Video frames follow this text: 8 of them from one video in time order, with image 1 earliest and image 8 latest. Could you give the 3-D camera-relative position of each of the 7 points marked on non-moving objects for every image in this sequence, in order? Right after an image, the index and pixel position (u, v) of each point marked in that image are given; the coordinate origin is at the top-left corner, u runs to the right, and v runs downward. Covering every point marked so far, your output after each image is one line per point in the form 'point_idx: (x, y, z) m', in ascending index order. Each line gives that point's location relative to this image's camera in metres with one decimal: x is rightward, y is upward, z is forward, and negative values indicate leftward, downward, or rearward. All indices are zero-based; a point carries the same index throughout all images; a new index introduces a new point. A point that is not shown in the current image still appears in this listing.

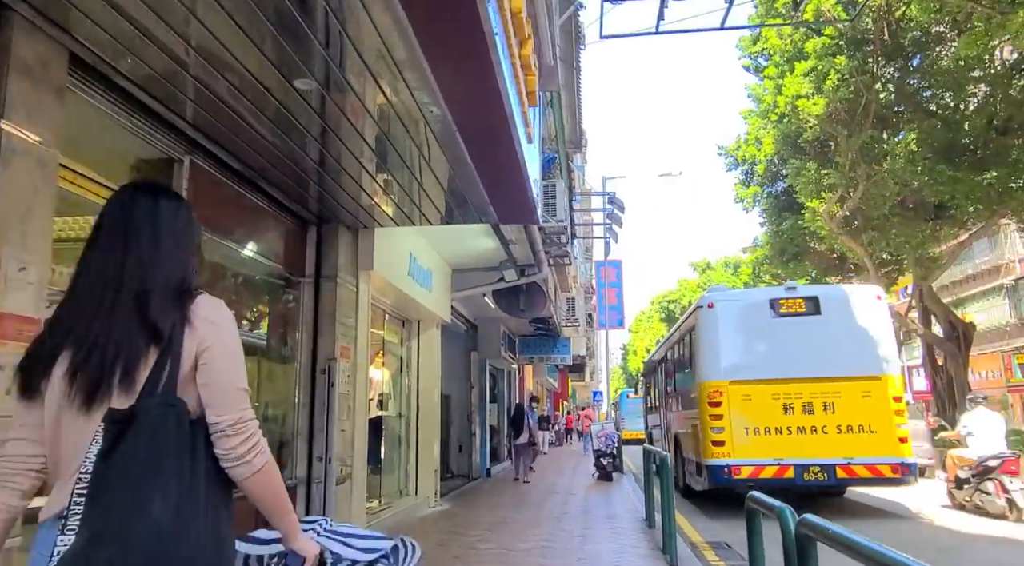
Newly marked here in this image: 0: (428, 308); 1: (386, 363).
0: (-1.1, -0.3, +8.8) m
1: (-1.7, -1.0, +9.1) m
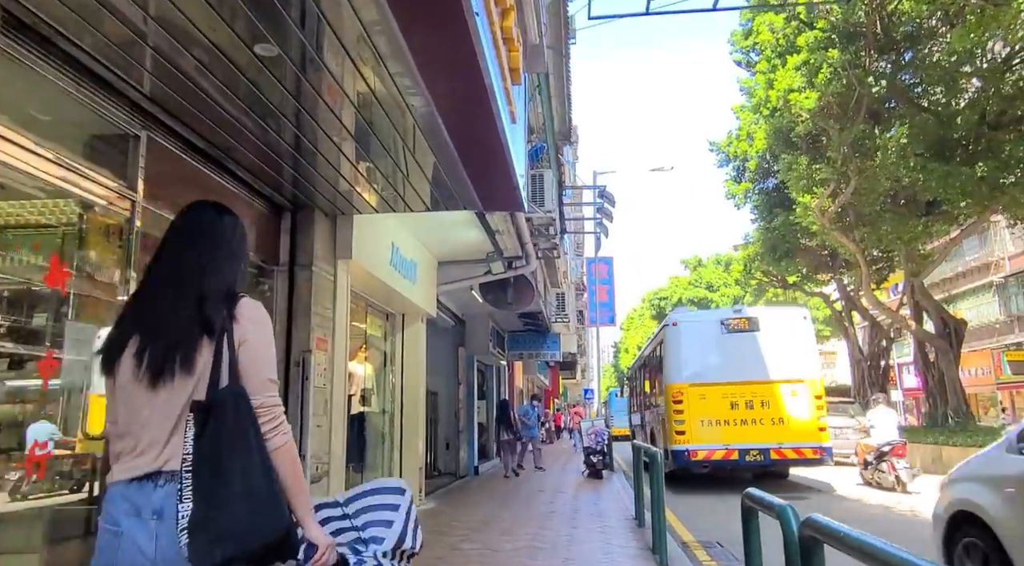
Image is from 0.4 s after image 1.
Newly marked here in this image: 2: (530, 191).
0: (-1.2, -0.2, +8.6) m
1: (-1.8, -0.9, +8.8) m
2: (+0.2, +1.2, +8.9) m
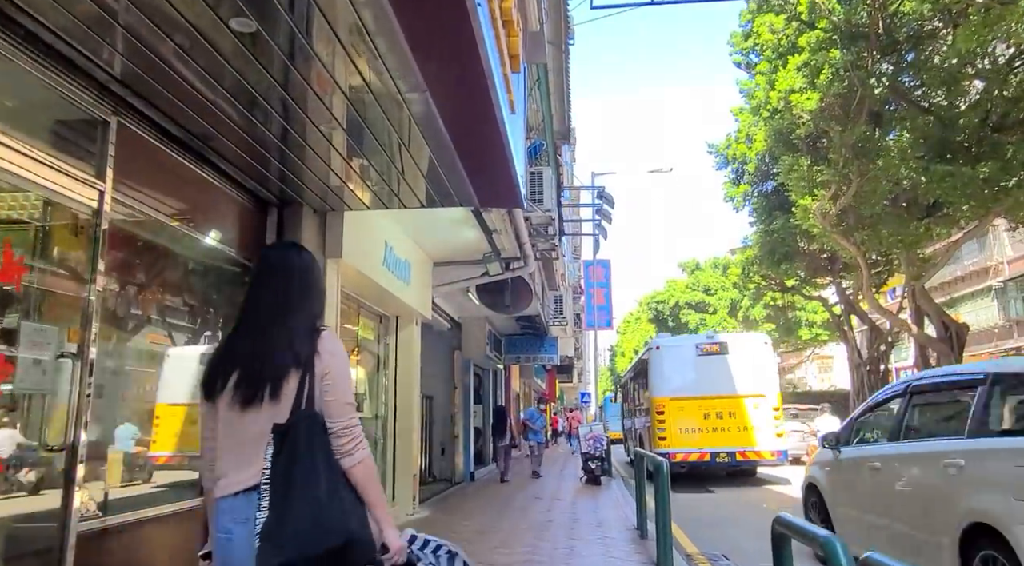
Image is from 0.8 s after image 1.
0: (-1.3, -0.2, +8.3) m
1: (-1.9, -1.0, +8.5) m
2: (+0.2, +1.2, +8.6) m
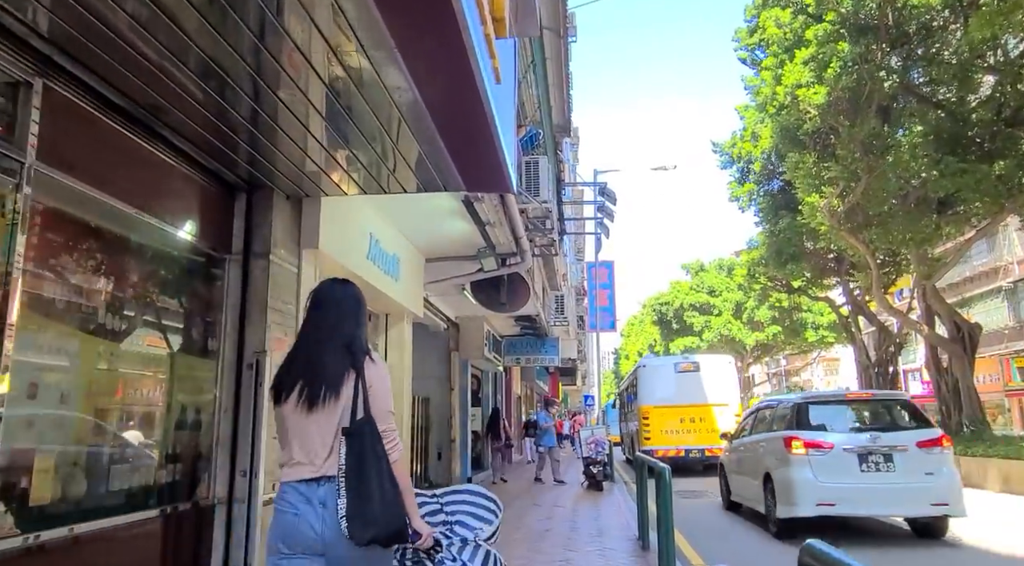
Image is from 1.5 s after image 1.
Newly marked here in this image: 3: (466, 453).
0: (-1.3, -0.2, +7.8) m
1: (-1.9, -0.9, +8.1) m
2: (+0.1, +1.2, +8.2) m
3: (-0.9, -3.4, +13.9) m
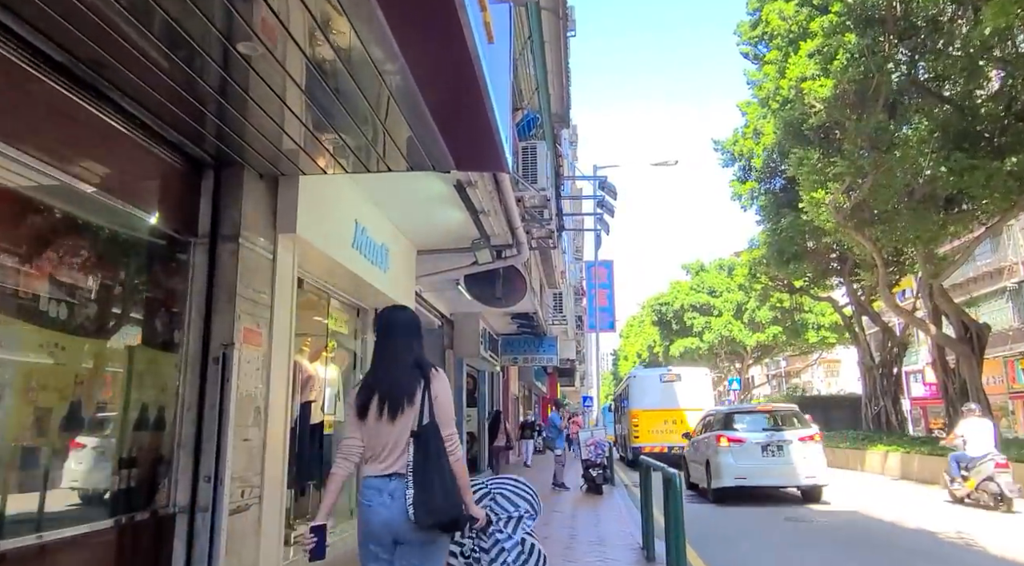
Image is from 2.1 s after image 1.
0: (-1.4, -0.1, +7.4) m
1: (-2.0, -0.8, +7.7) m
2: (+0.1, +1.3, +7.7) m
3: (-1.0, -3.3, +13.5) m
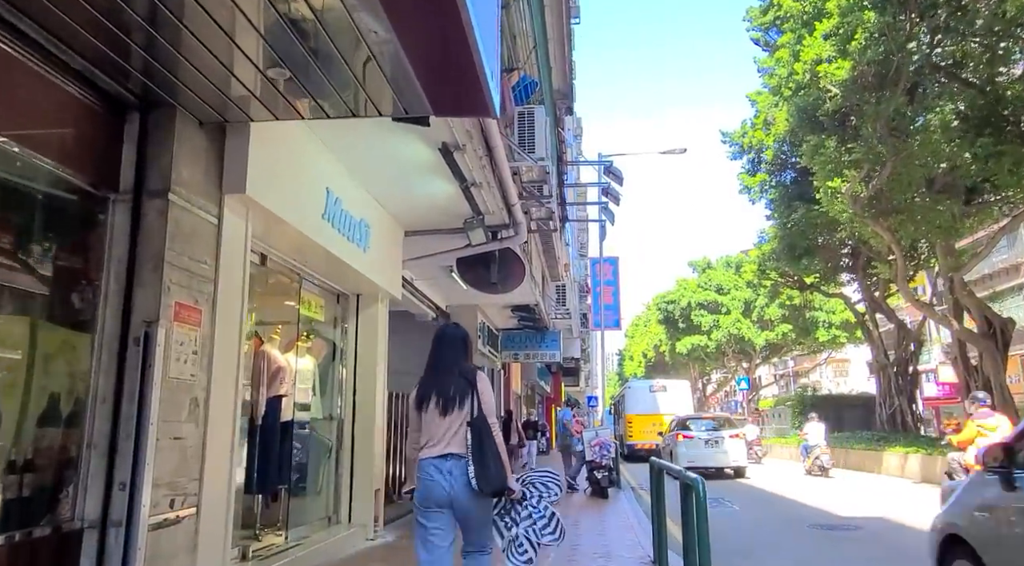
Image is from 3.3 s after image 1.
0: (-1.4, +0.1, +6.6) m
1: (-2.0, -0.6, +6.9) m
2: (0.0, +1.5, +7.0) m
3: (-1.0, -3.2, +12.7) m
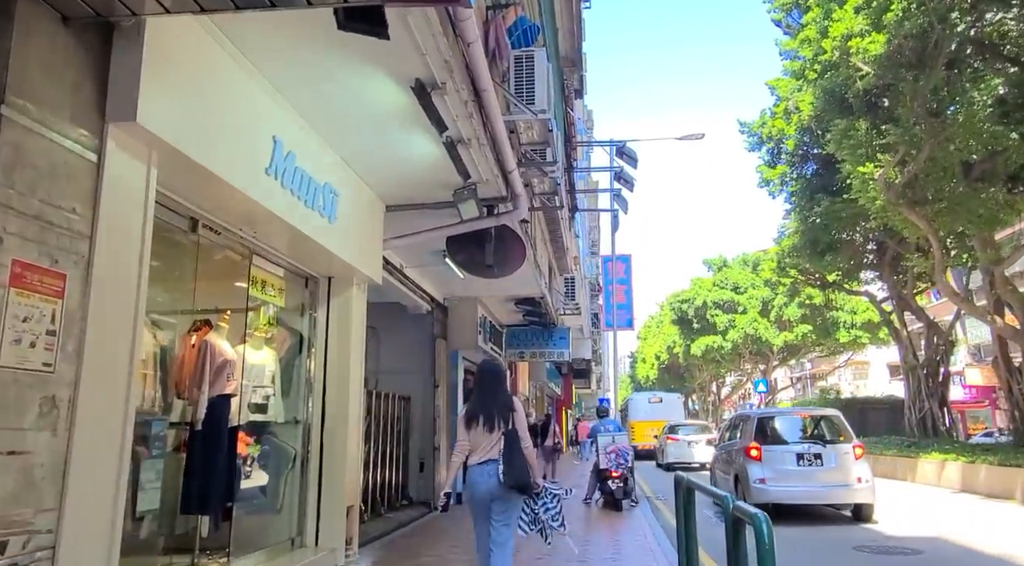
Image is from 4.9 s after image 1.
0: (-1.4, +0.3, +5.6) m
1: (-2.0, -0.5, +5.8) m
2: (0.0, +1.7, +5.9) m
3: (-0.9, -3.0, +11.6) m
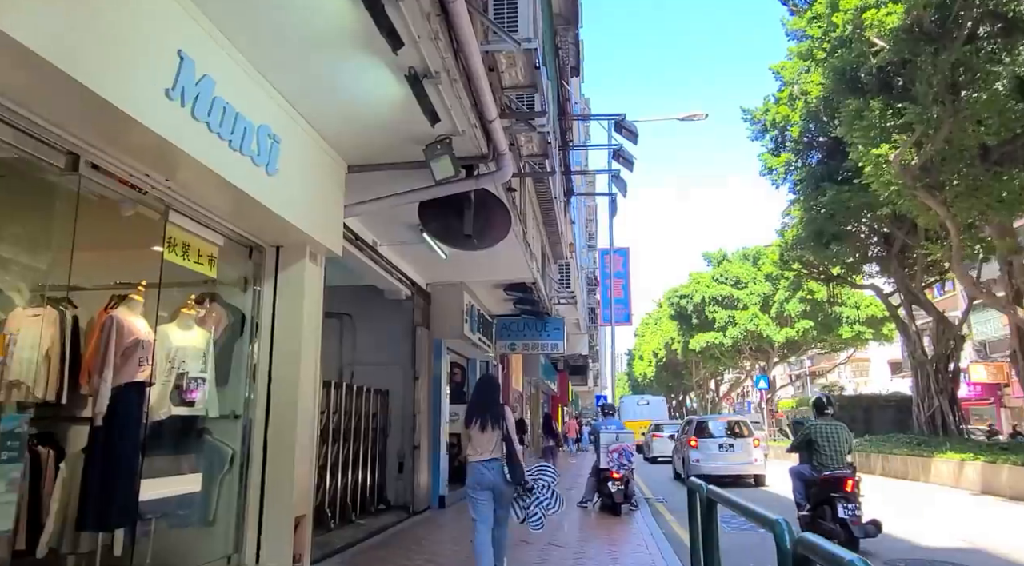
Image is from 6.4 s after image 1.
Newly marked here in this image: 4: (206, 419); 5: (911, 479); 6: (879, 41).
0: (-1.6, +0.5, +4.6) m
1: (-2.2, -0.2, +4.9) m
2: (-0.1, +1.9, +4.9) m
3: (-1.1, -2.8, +10.6) m
4: (-2.2, -1.0, +5.0) m
5: (+10.1, -5.0, +17.7) m
6: (+7.3, +4.9, +13.8) m
